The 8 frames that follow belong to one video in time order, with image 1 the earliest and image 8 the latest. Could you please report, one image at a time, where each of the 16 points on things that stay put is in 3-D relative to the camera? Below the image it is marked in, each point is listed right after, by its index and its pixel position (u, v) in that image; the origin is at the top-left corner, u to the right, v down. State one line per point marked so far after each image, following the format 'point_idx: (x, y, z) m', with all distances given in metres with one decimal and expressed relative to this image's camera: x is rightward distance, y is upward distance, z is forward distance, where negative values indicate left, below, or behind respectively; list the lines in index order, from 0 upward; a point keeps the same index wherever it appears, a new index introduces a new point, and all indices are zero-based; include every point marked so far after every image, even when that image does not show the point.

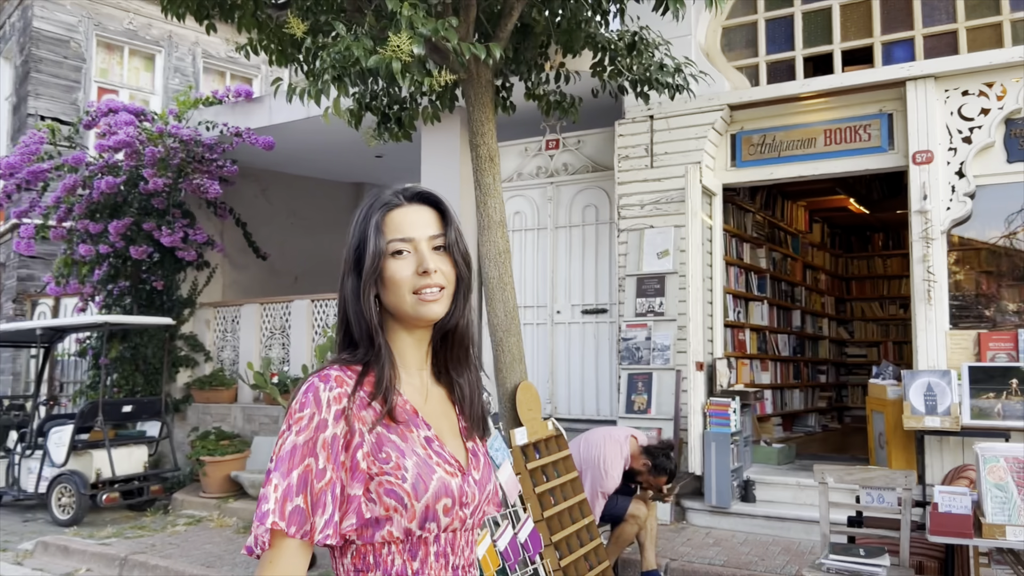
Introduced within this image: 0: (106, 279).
0: (-4.3, +0.1, +8.7) m
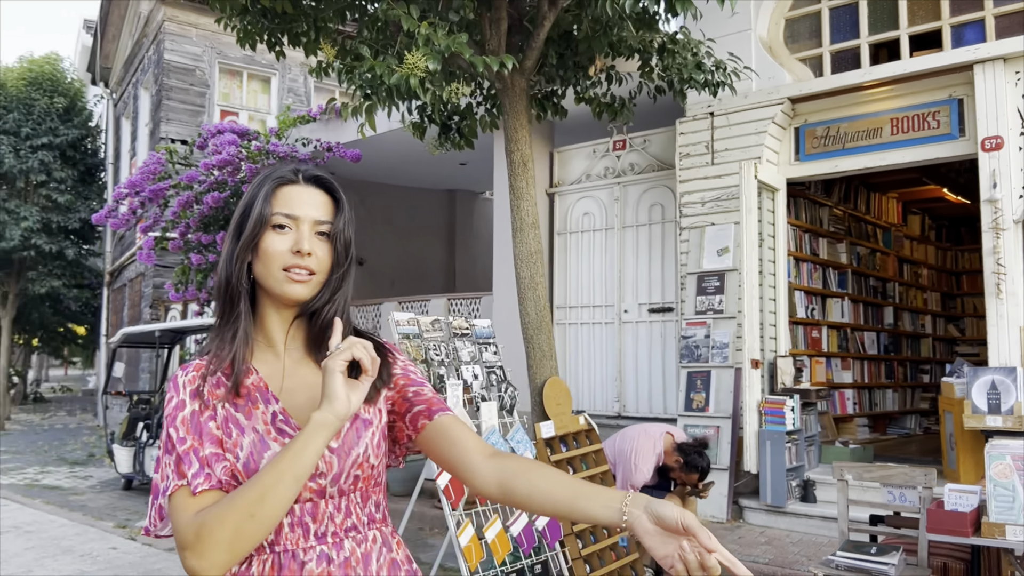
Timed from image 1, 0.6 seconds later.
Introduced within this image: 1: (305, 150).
0: (-3.4, 0.0, +9.6) m
1: (-2.3, +1.6, +9.0) m
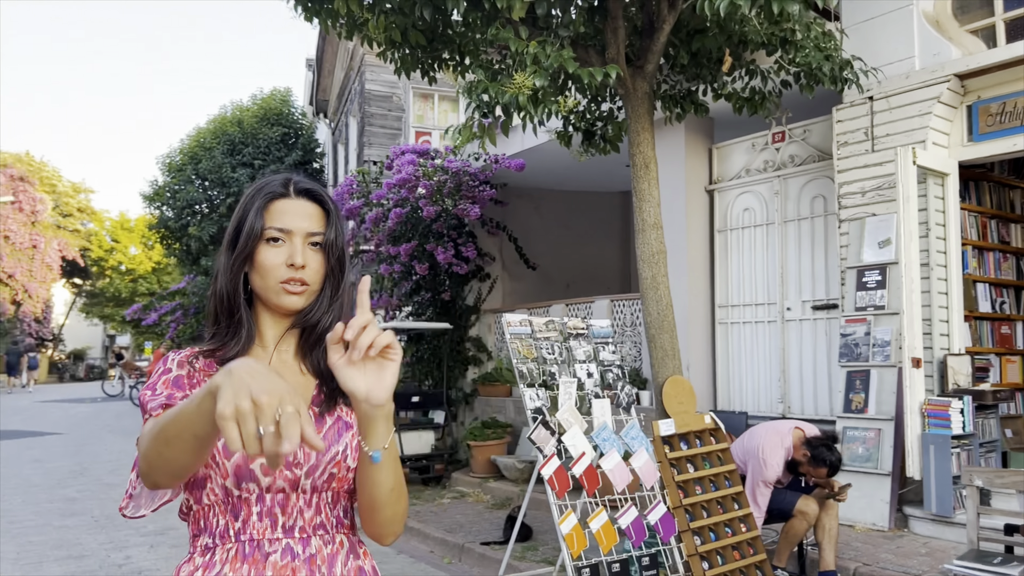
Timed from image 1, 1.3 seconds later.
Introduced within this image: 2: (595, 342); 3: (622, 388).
0: (-1.3, -0.1, +10.4) m
1: (-0.4, +1.5, +9.6) m
2: (+0.5, -0.3, +4.8) m
3: (+0.6, -0.6, +4.7) m
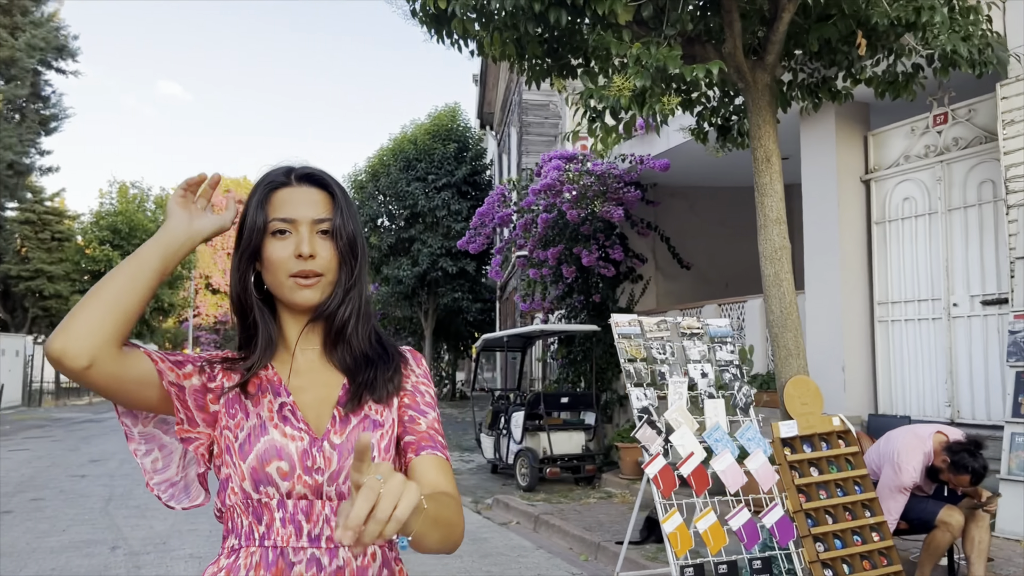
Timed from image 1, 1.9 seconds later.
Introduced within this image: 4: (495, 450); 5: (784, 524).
0: (+0.7, -0.1, +10.6) m
1: (+1.4, +1.5, +9.7) m
2: (+1.2, -0.3, +4.8) m
3: (+1.3, -0.6, +4.6) m
4: (-0.2, -2.0, +10.0) m
5: (+1.4, -1.3, +4.3) m
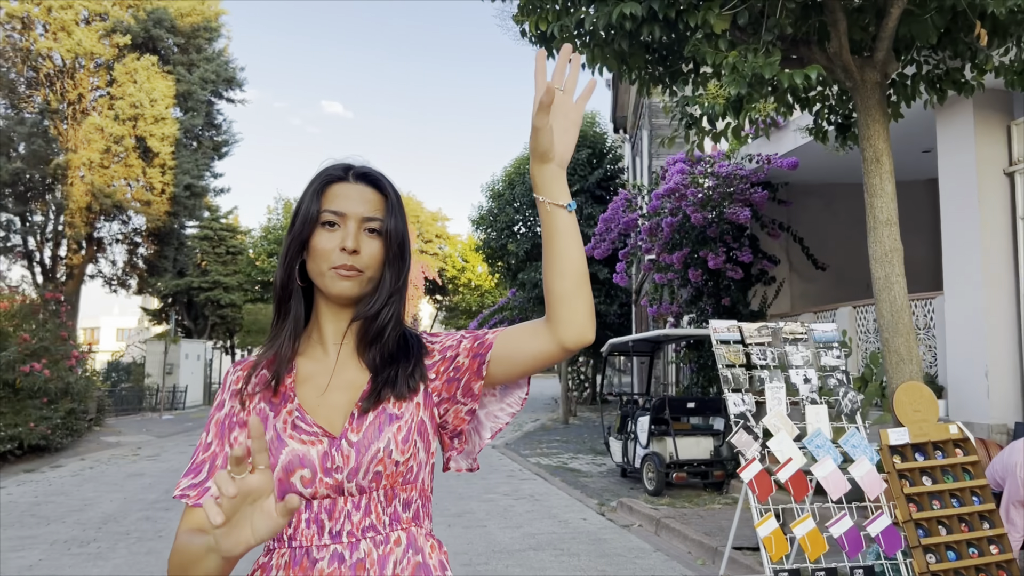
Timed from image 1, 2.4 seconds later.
0: (+2.4, -0.1, +10.6) m
1: (+2.8, +1.4, +9.5) m
2: (+1.8, -0.3, +4.7) m
3: (+1.8, -0.6, +4.5) m
4: (+1.4, -2.1, +10.1) m
5: (+2.0, -1.3, +4.2) m
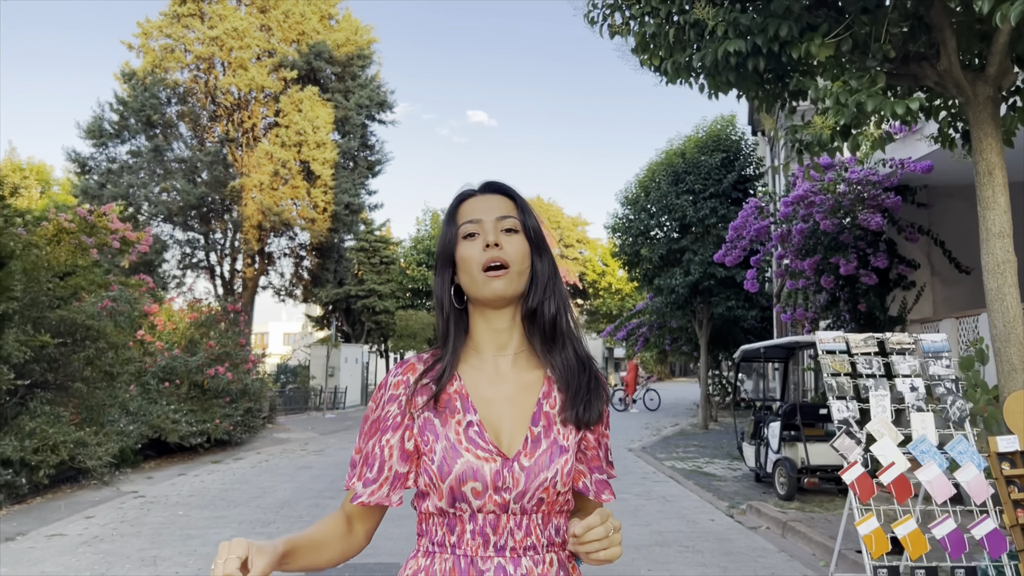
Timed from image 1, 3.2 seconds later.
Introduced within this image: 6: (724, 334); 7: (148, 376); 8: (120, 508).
0: (+4.1, -0.2, +10.5) m
1: (+4.3, +1.4, +9.4) m
2: (+2.5, -0.4, +4.9) m
3: (+2.5, -0.7, +4.7) m
4: (+3.1, -2.2, +10.3) m
5: (+2.6, -1.3, +4.4) m
6: (+5.2, -1.1, +19.9) m
7: (-6.4, -1.5, +14.2) m
8: (-4.6, -2.6, +9.6) m
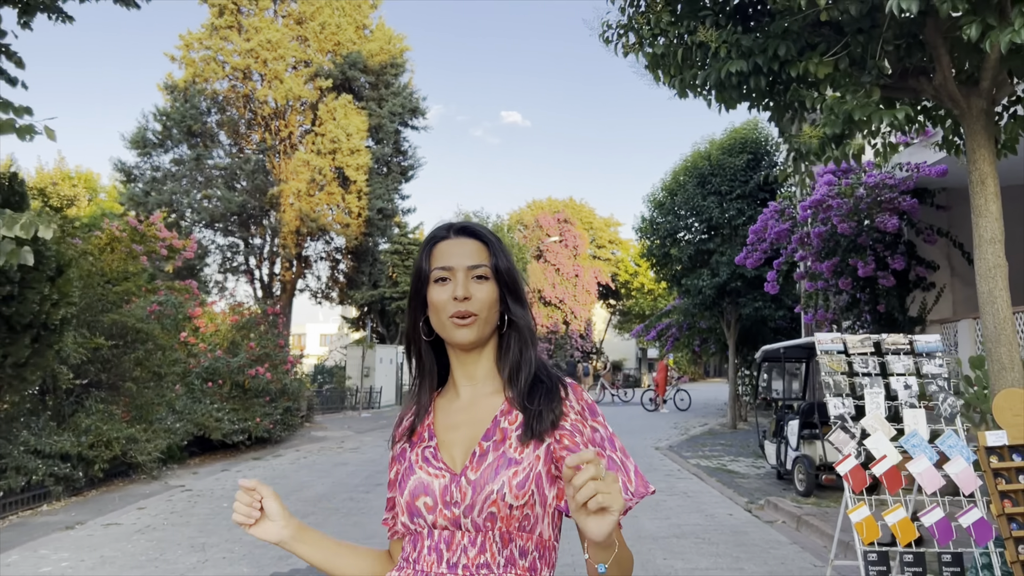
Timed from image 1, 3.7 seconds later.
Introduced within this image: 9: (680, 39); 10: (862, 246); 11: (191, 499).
0: (+4.5, -0.2, +10.8) m
1: (+4.6, +1.4, +9.7) m
2: (+2.6, -0.4, +5.2) m
3: (+2.6, -0.7, +5.0) m
4: (+3.5, -2.2, +10.6) m
5: (+2.7, -1.4, +4.6) m
6: (+6.0, -1.2, +20.1) m
7: (-5.9, -1.6, +14.9) m
8: (-4.3, -2.7, +10.2) m
9: (+1.2, +1.8, +5.8) m
10: (+4.4, +0.5, +10.1) m
11: (-4.1, -2.7, +10.3) m
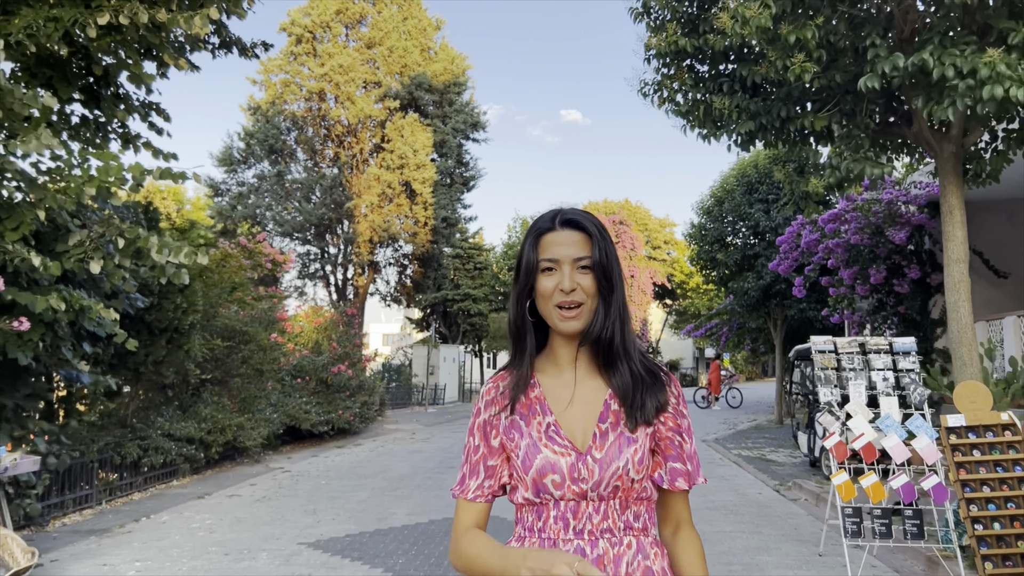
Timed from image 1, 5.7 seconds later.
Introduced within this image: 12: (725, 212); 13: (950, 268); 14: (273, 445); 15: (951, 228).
0: (+5.3, -0.3, +11.9) m
1: (+5.4, +1.3, +10.7) m
2: (+3.0, -0.5, +6.4) m
3: (+3.1, -0.8, +6.2) m
4: (+4.3, -2.3, +11.7) m
5: (+3.1, -1.5, +5.9) m
6: (+7.4, -1.2, +21.0) m
7: (-4.7, -1.7, +16.7) m
8: (-3.5, -2.8, +11.9) m
9: (+1.7, +1.7, +7.1) m
10: (+5.1, +0.4, +11.2) m
11: (-3.2, -2.8, +12.0) m
12: (+5.2, +1.8, +19.6) m
13: (+3.5, +0.2, +6.5) m
14: (-4.5, -2.9, +15.1) m
15: (+3.5, +0.5, +6.5) m
